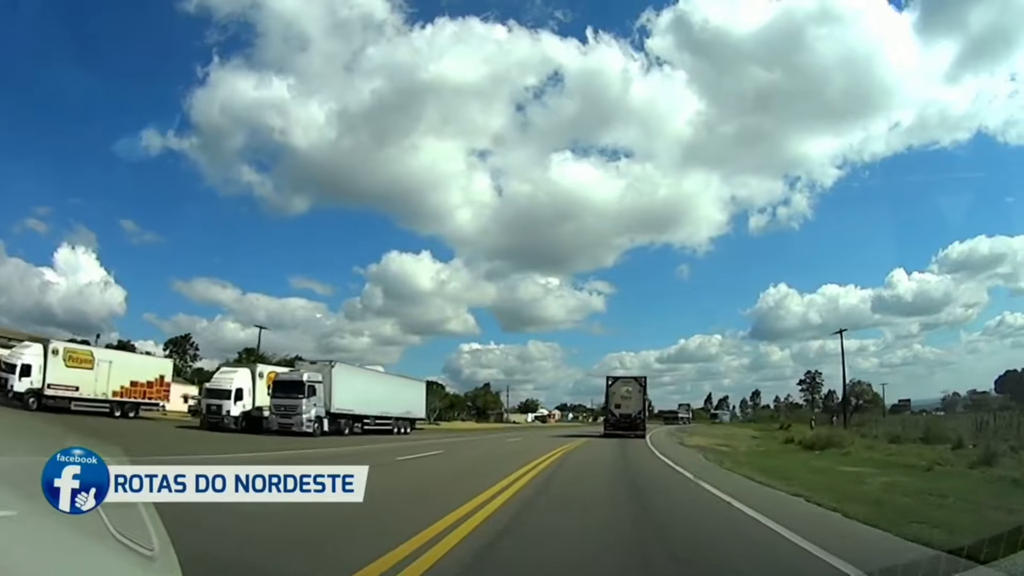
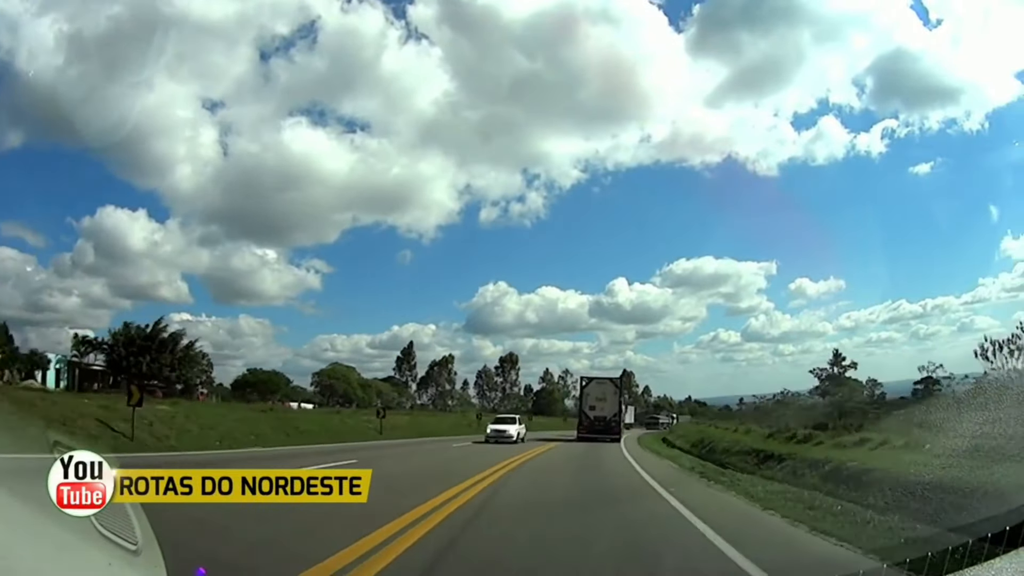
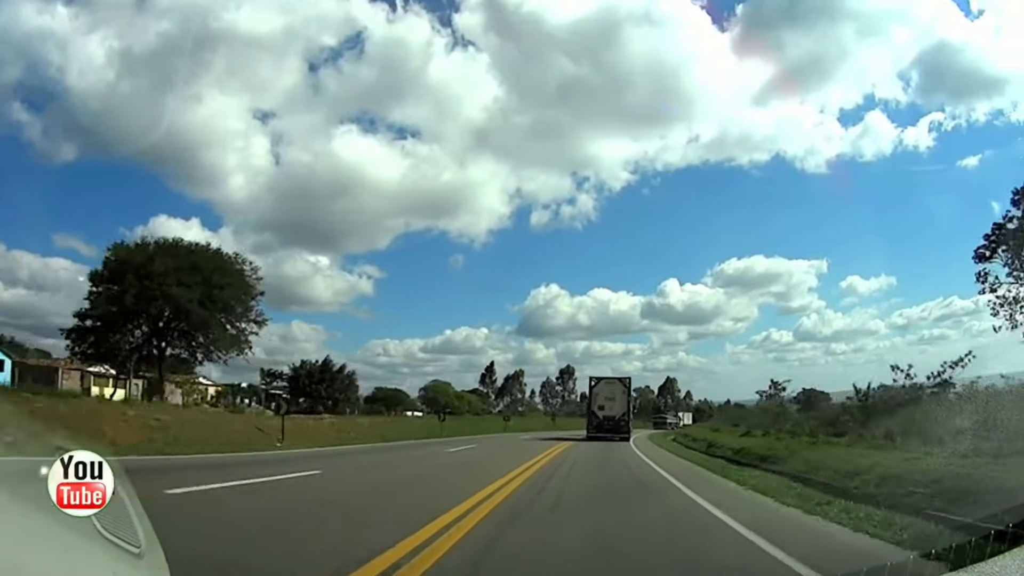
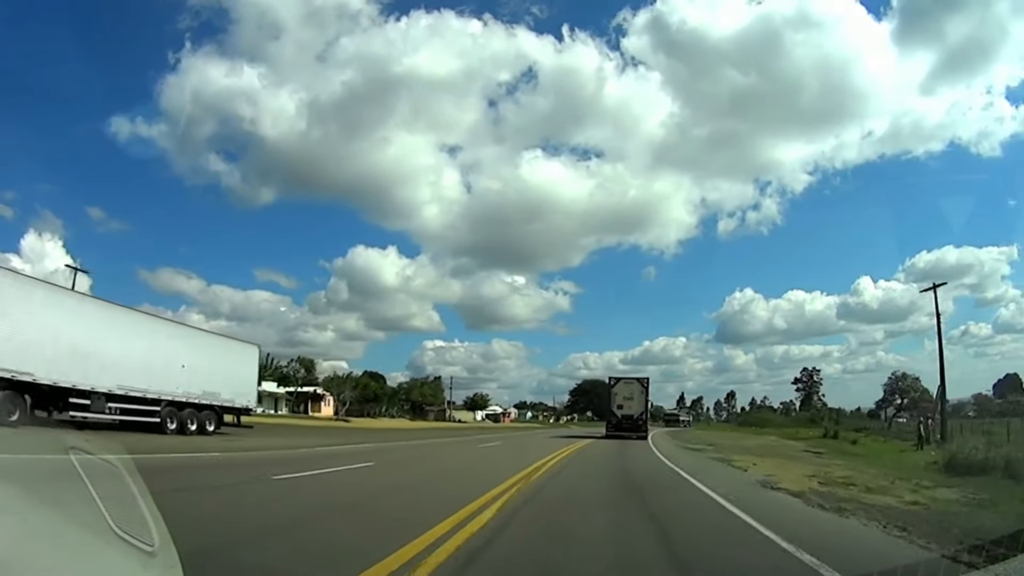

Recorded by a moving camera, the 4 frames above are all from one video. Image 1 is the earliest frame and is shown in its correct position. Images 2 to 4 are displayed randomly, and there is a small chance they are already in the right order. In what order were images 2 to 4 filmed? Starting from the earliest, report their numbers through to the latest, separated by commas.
4, 3, 2
